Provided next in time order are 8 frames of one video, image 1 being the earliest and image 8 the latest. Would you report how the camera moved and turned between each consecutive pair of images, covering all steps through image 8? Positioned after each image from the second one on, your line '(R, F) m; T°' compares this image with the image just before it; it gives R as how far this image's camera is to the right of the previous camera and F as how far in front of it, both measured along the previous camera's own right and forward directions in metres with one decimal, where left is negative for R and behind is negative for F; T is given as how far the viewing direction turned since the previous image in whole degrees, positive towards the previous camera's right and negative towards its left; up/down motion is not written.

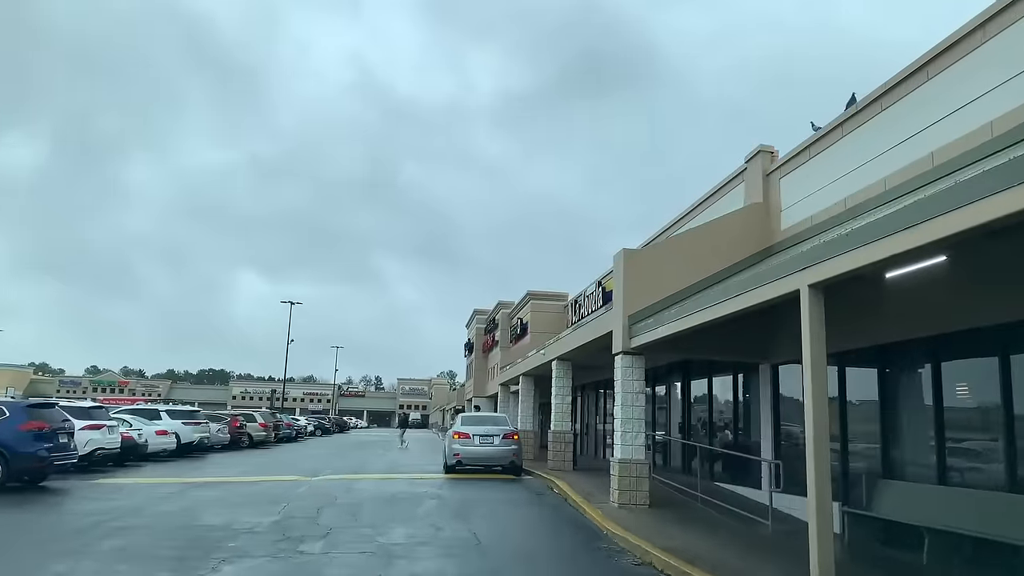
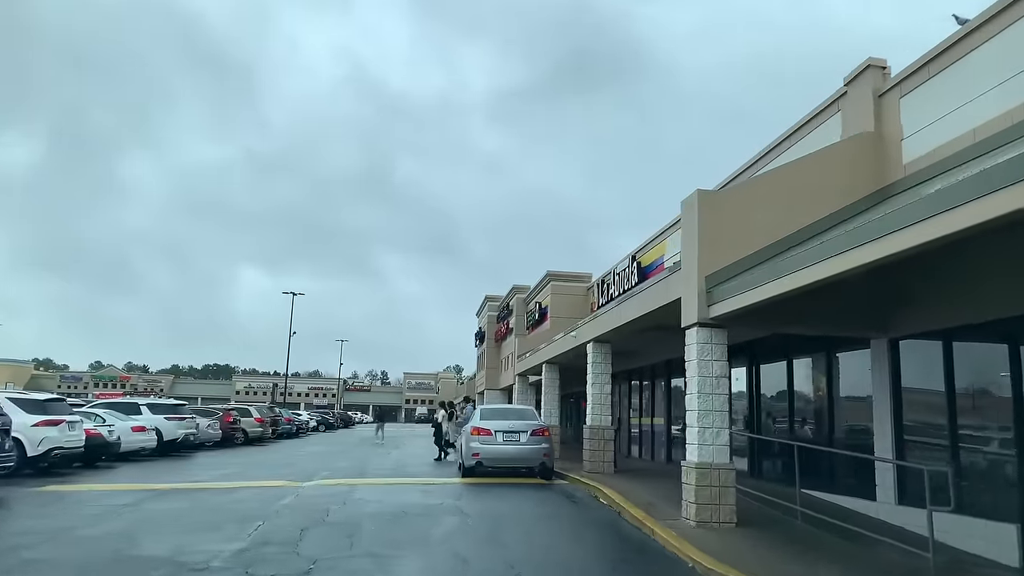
(-0.5, +3.1) m; 0°
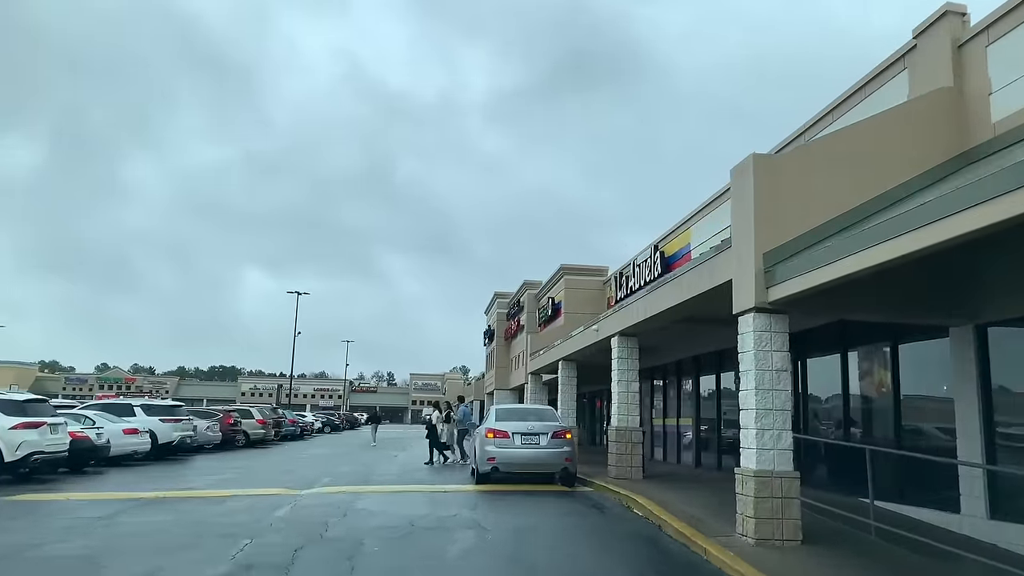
(-0.2, +1.4) m; 0°
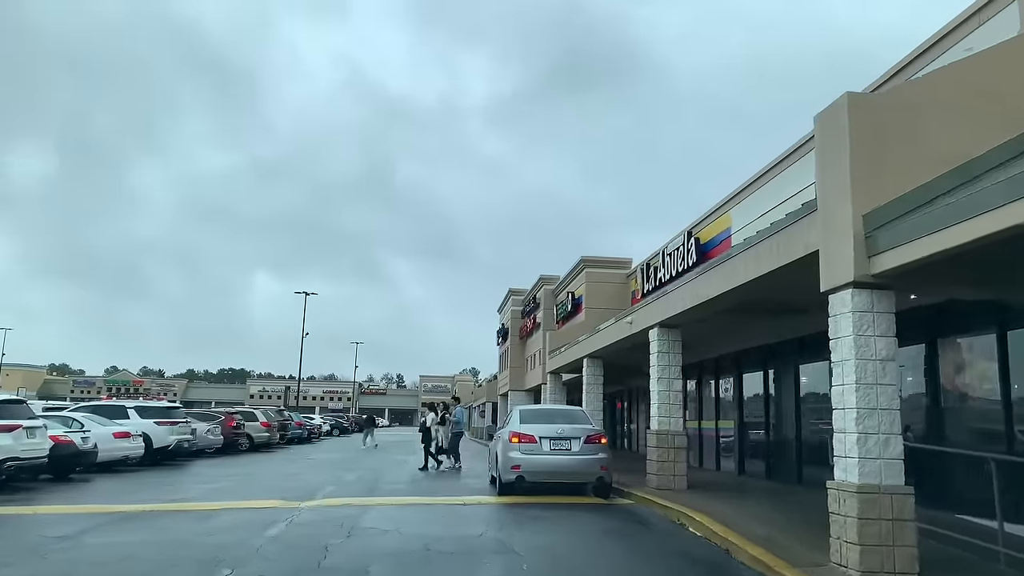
(-0.3, +1.7) m; -1°
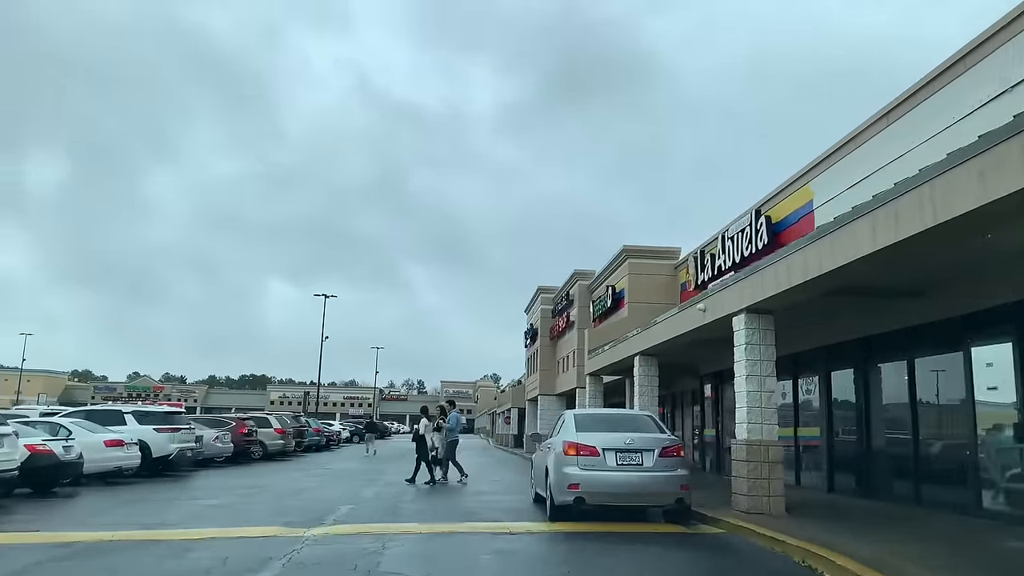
(-0.5, +2.5) m; -1°
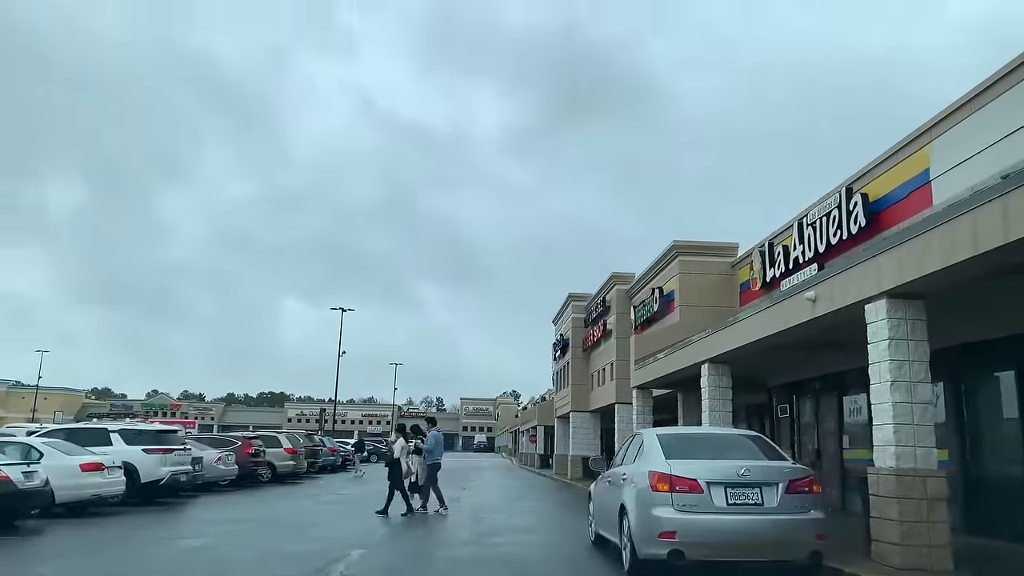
(-0.5, +2.7) m; -1°
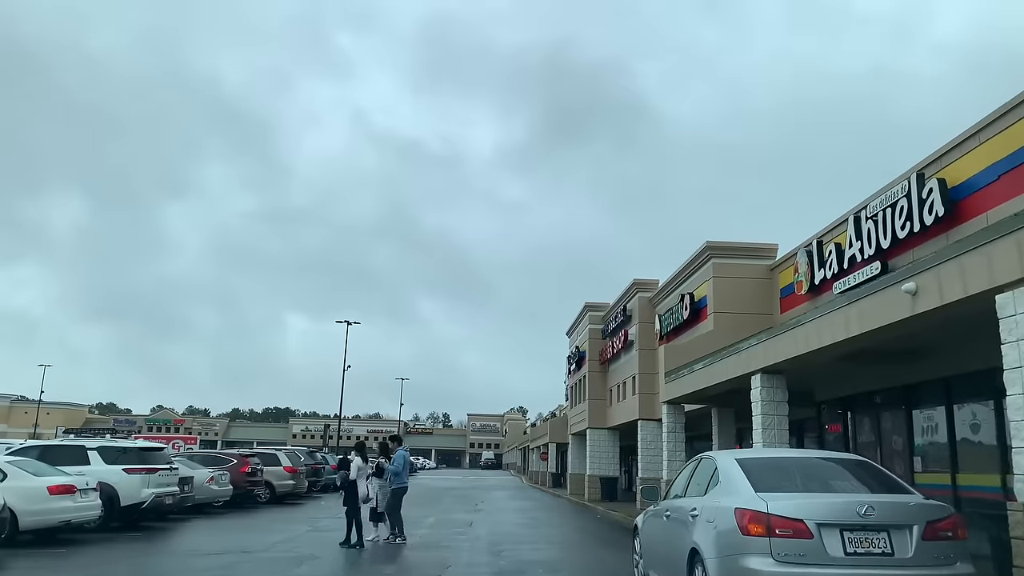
(-0.3, +1.7) m; 0°
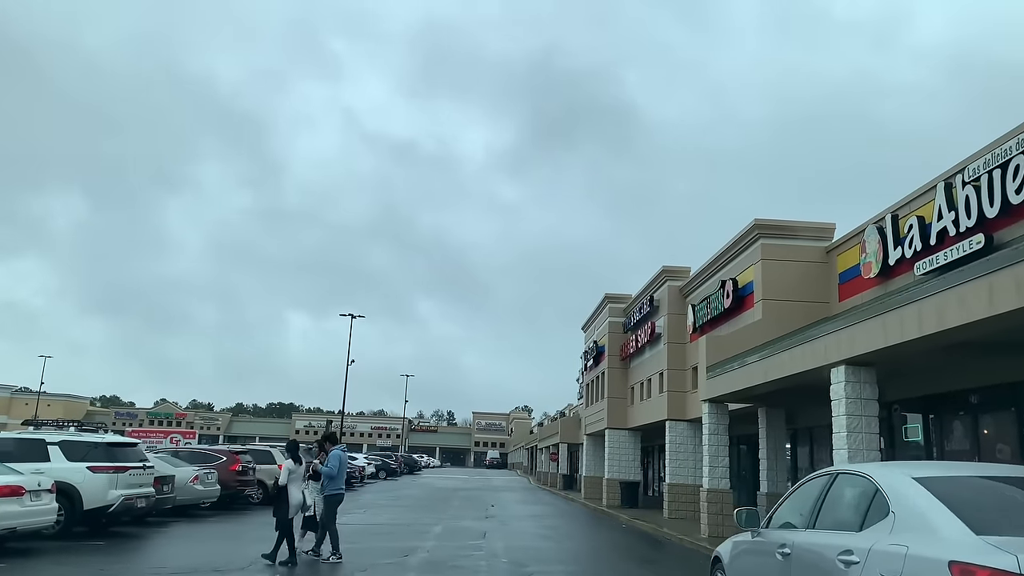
(-0.4, +2.2) m; 0°
